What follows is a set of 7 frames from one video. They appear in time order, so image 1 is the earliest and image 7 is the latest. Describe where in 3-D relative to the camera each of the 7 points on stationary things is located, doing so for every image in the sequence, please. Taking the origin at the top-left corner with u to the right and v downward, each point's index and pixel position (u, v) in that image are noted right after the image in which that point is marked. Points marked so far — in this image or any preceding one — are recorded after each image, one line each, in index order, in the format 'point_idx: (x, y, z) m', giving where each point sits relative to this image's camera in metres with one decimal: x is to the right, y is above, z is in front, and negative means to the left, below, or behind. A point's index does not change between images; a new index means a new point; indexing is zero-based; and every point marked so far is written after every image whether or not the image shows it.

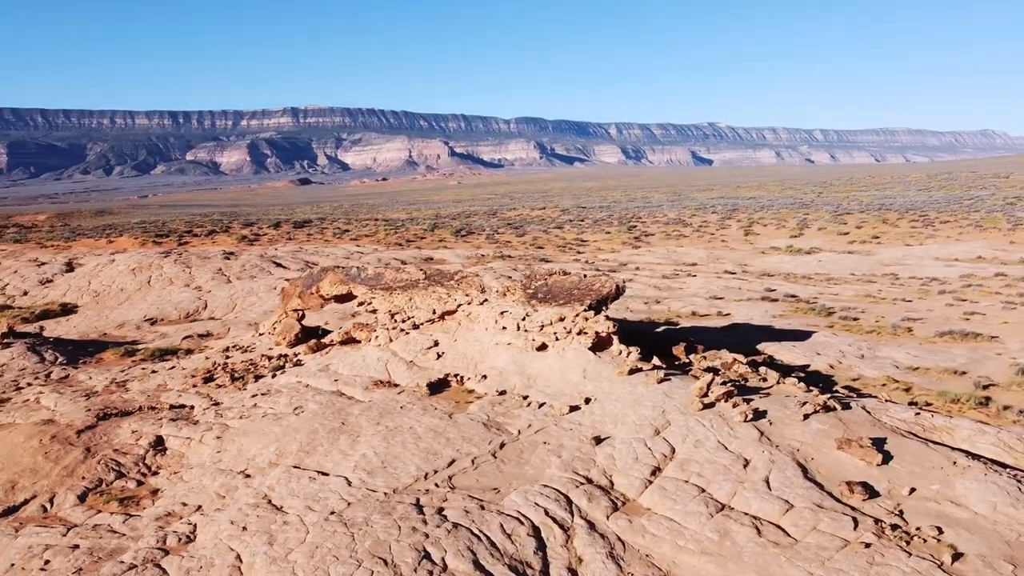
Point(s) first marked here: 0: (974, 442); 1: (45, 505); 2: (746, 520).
0: (+6.2, -2.1, +10.9) m
1: (-6.3, -2.9, +11.0) m
2: (+2.5, -2.5, +8.8) m
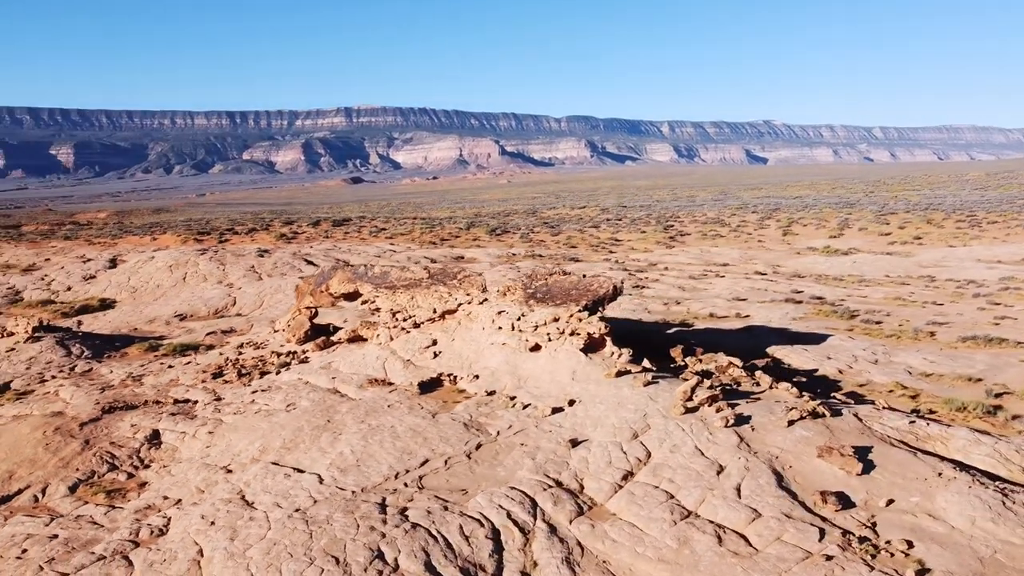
0: (+5.8, -2.1, +10.5) m
1: (-6.6, -2.9, +11.3) m
2: (+2.0, -2.5, +8.6) m
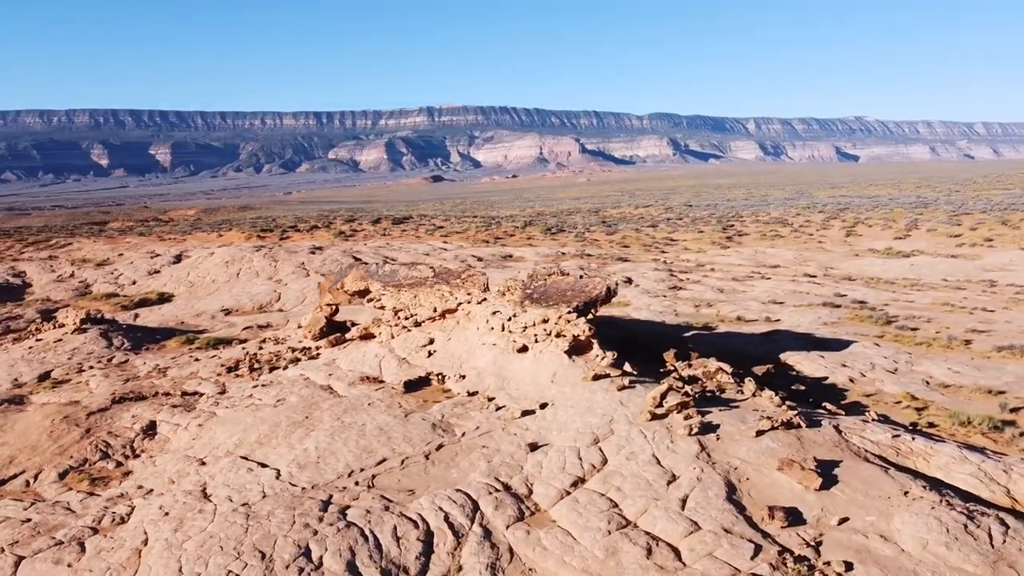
0: (+5.3, -2.2, +9.8) m
1: (-7.0, -2.8, +11.9) m
2: (+1.3, -2.6, +8.4) m
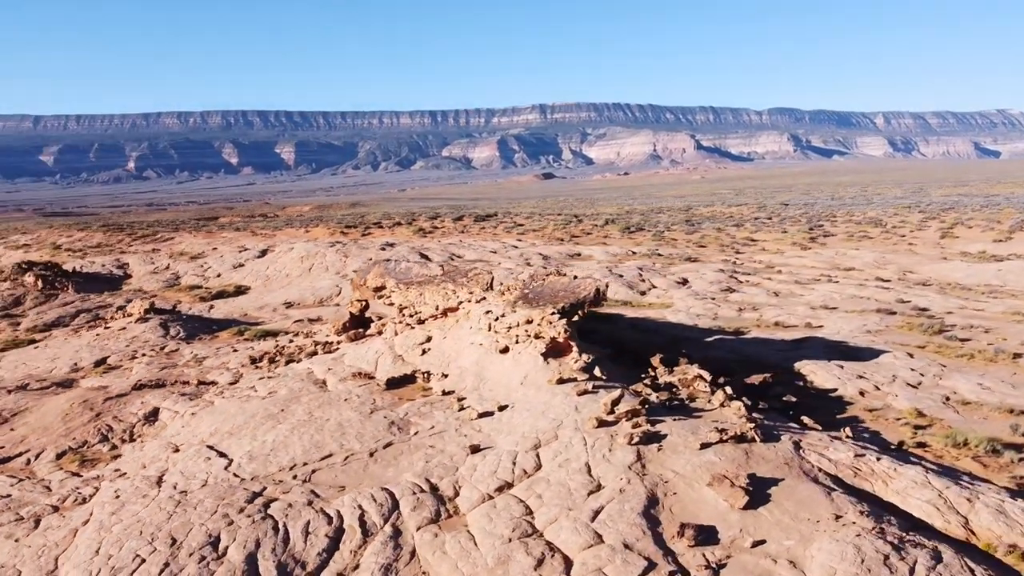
0: (+4.4, -2.3, +9.0) m
1: (-7.6, -2.7, +12.8) m
2: (+0.2, -2.6, +8.1) m
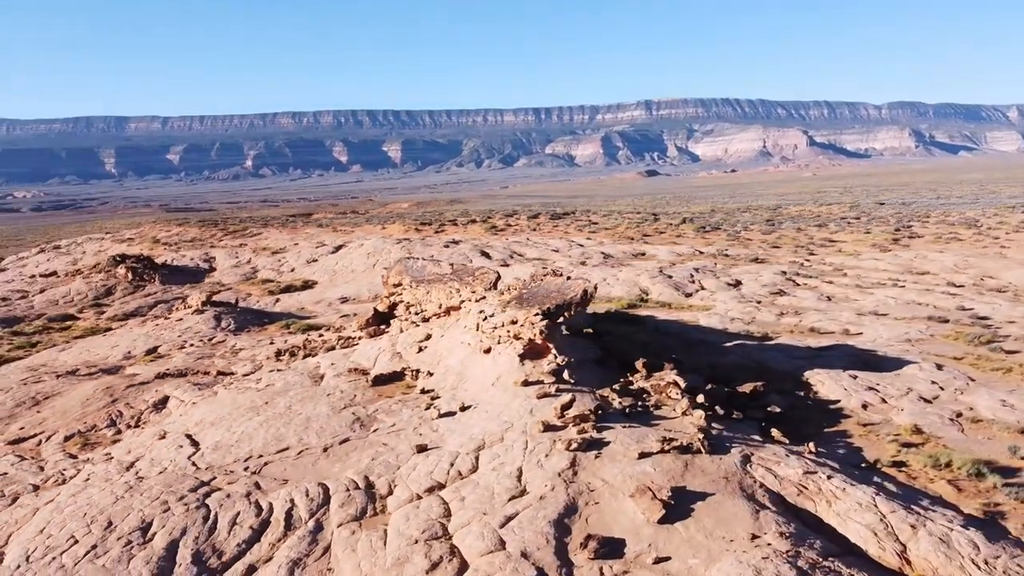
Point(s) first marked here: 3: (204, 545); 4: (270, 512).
0: (+3.5, -2.4, +8.5) m
1: (-7.9, -2.5, +13.7) m
2: (-0.8, -2.6, +8.1) m
3: (-3.3, -2.7, +8.7) m
4: (-2.7, -2.5, +9.3) m
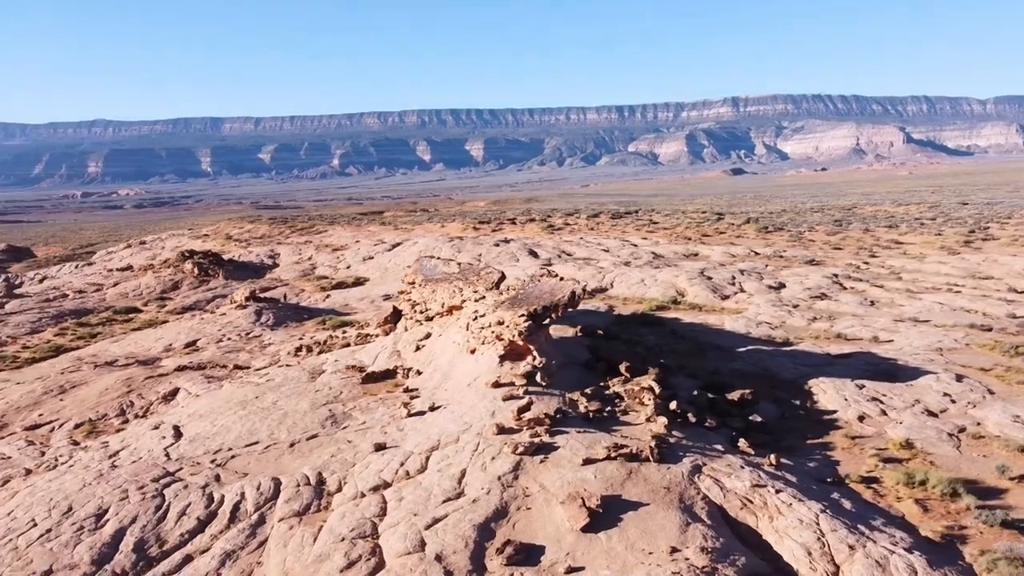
0: (+2.7, -2.4, +8.1) m
1: (-8.1, -2.4, +14.4) m
2: (-1.5, -2.6, +8.1) m
3: (-4.0, -2.7, +9.0) m
4: (-3.4, -2.5, +9.5) m
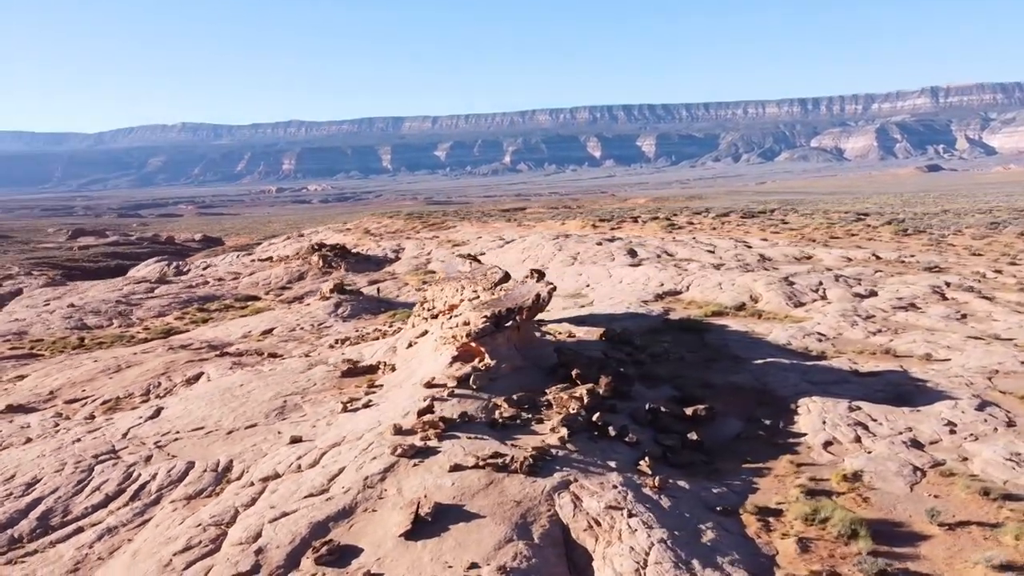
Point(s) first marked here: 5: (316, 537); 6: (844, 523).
0: (+0.9, -2.5, +7.6) m
1: (-8.3, -2.2, +16.0) m
2: (-3.2, -2.6, +8.5) m
3: (-5.5, -2.6, +9.9) m
4: (-4.8, -2.4, +10.3) m
5: (-1.9, -2.5, +8.2) m
6: (+3.5, -2.4, +8.6) m
